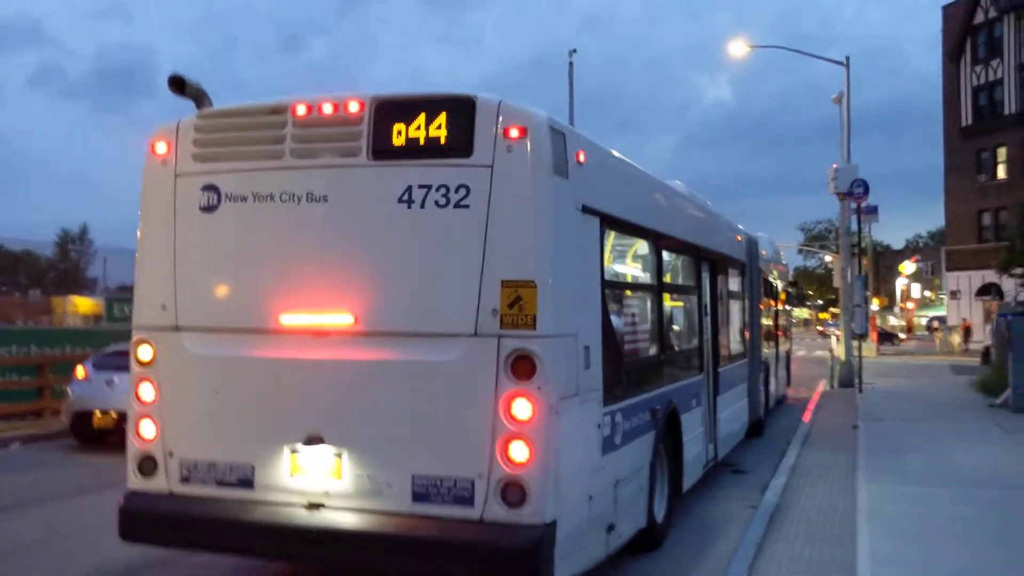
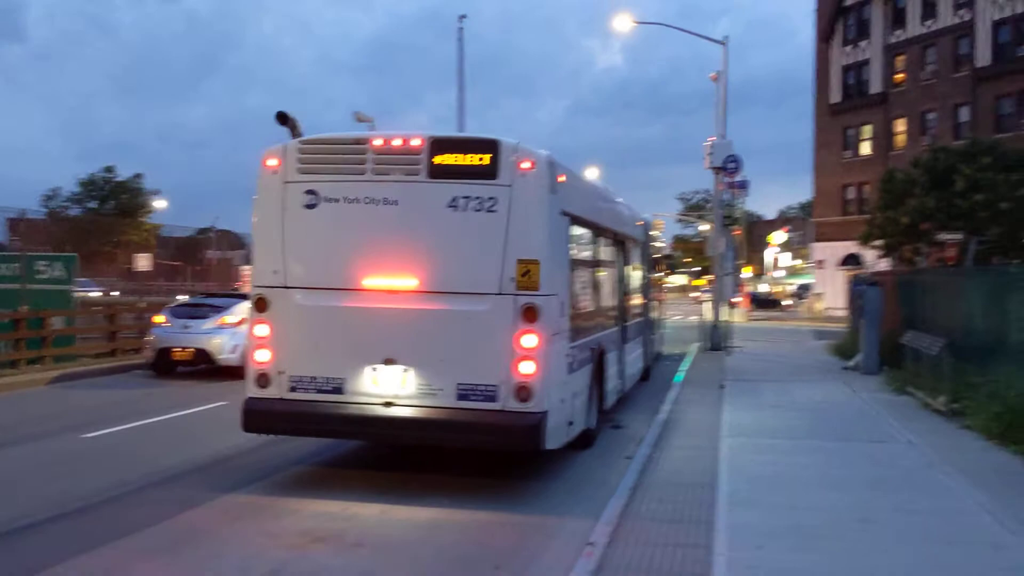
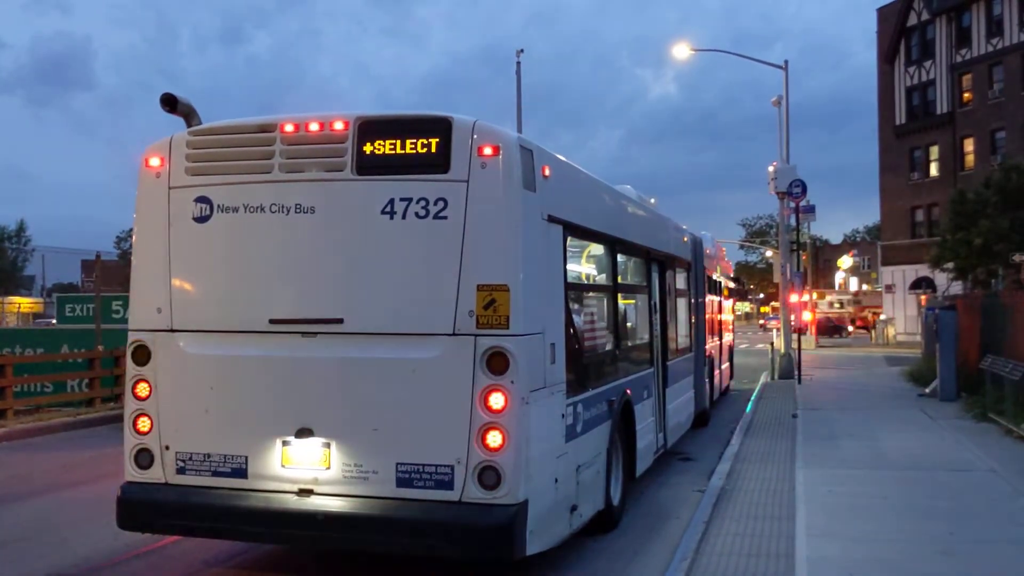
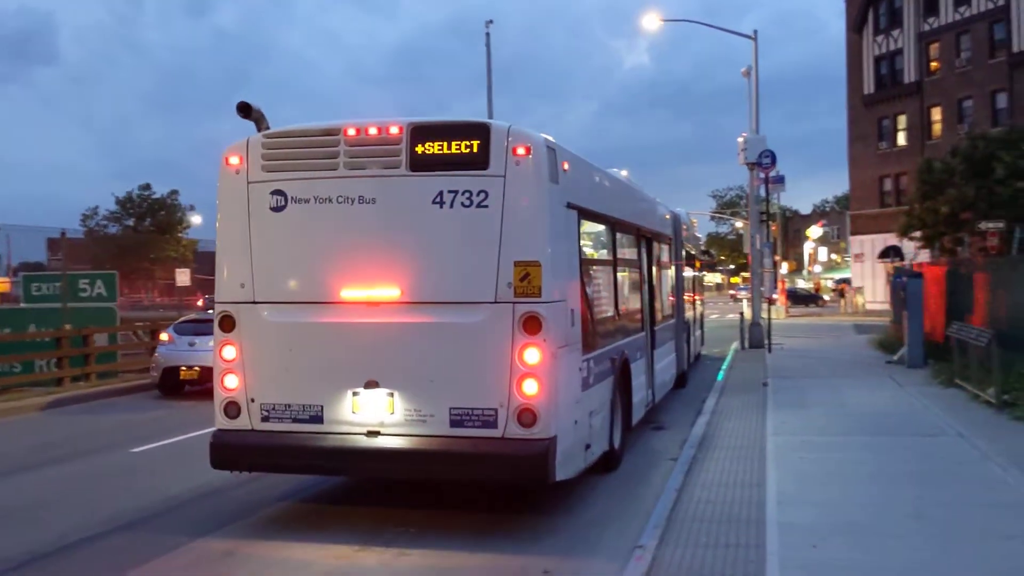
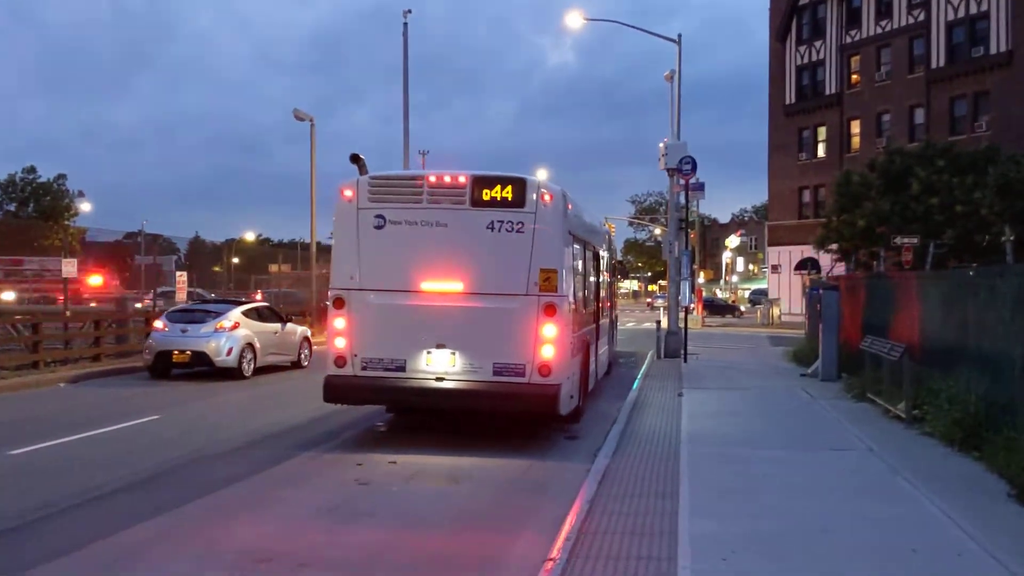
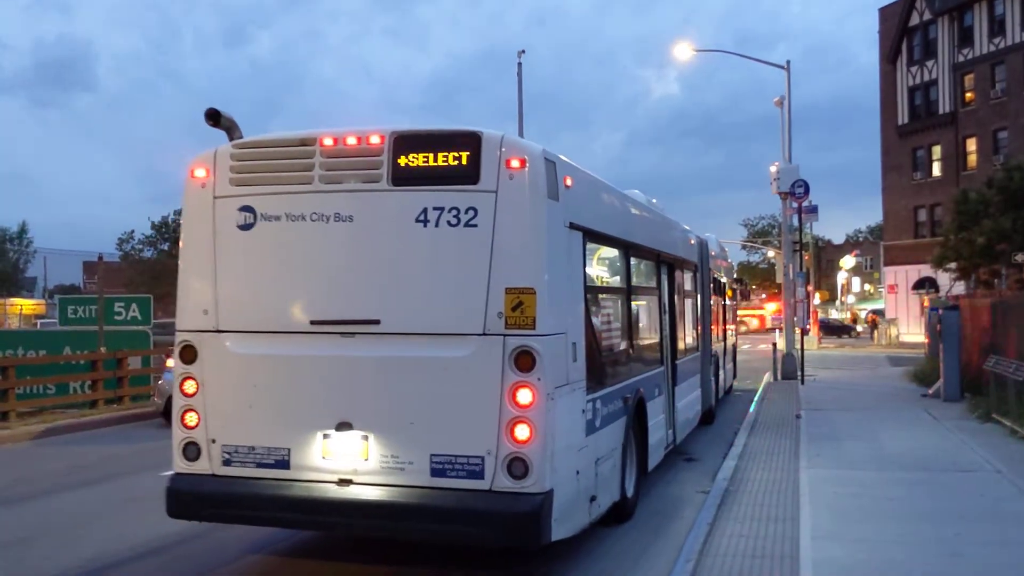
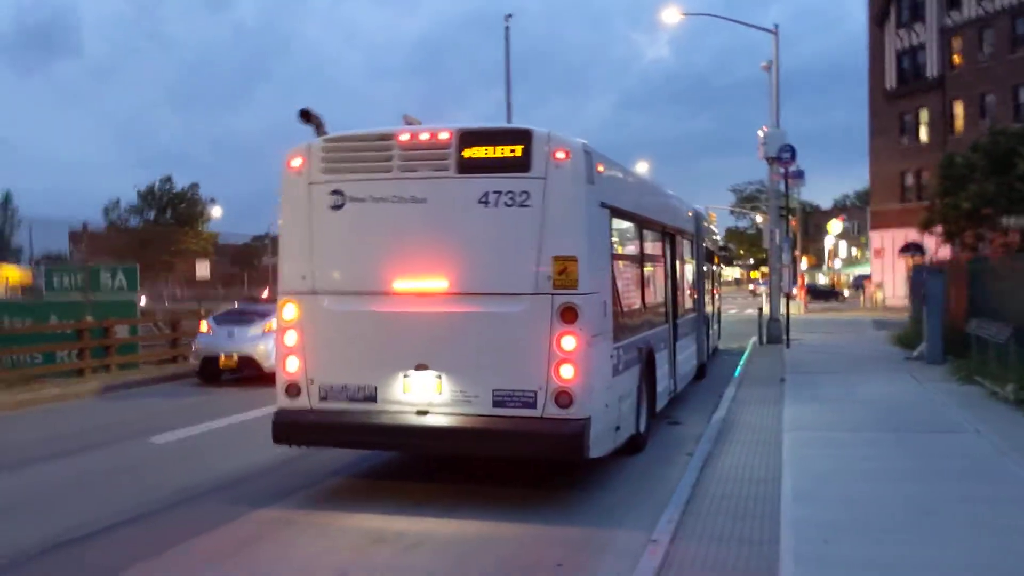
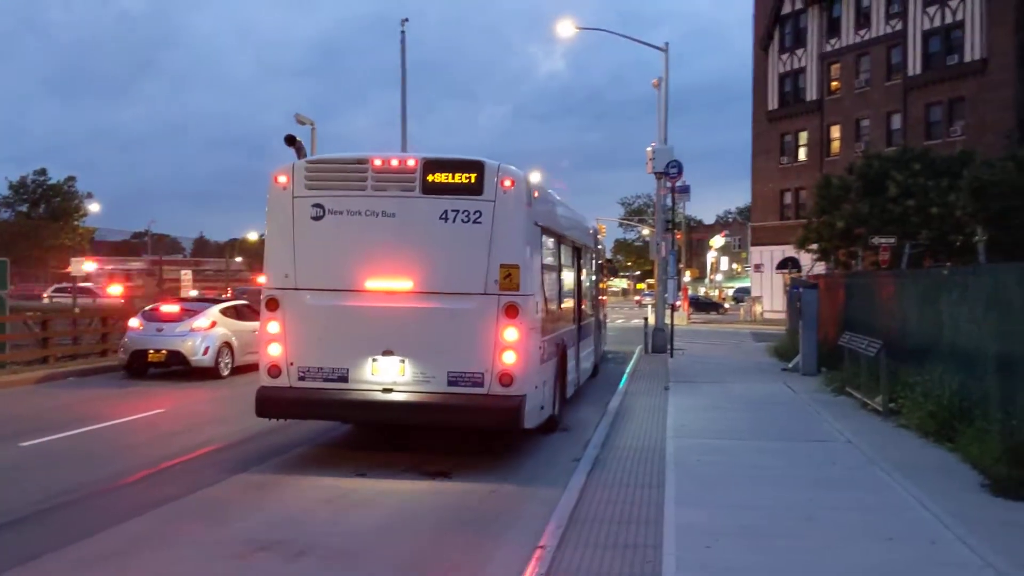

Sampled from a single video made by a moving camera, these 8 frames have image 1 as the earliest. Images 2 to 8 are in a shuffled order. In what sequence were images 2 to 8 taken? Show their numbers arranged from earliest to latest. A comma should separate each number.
3, 6, 4, 7, 2, 8, 5
